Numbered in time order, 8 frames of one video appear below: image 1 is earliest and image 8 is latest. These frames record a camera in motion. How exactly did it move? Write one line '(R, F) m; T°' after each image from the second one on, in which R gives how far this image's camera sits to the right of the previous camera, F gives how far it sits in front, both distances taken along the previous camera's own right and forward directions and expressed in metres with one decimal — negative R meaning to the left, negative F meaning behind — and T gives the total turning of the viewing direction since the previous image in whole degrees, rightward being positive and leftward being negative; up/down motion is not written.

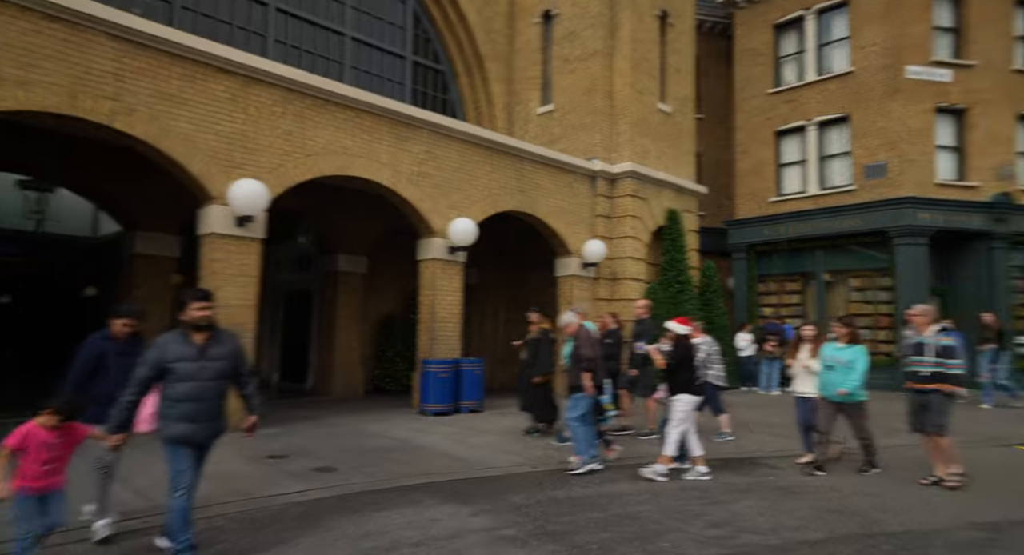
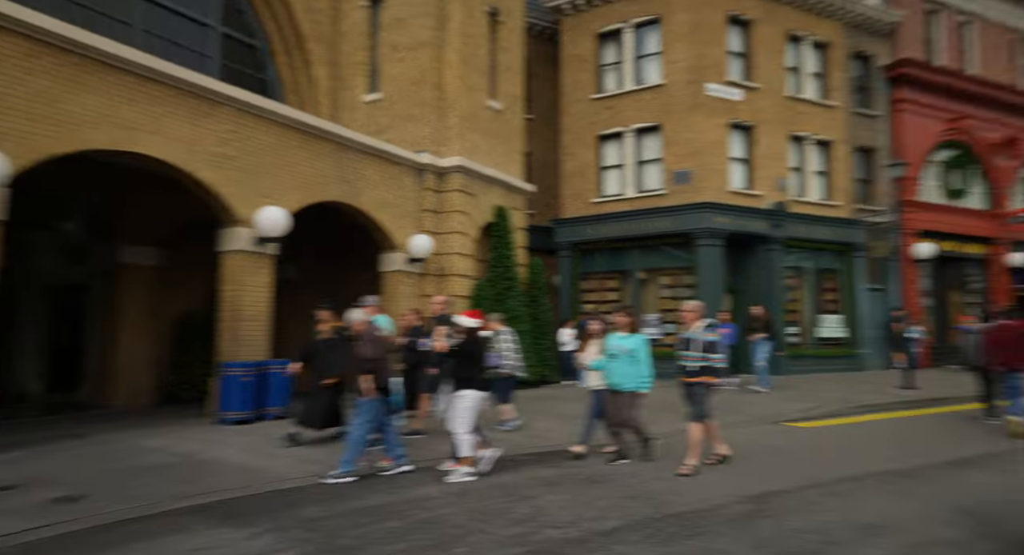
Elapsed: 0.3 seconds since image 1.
(+0.5, +0.4) m; +15°
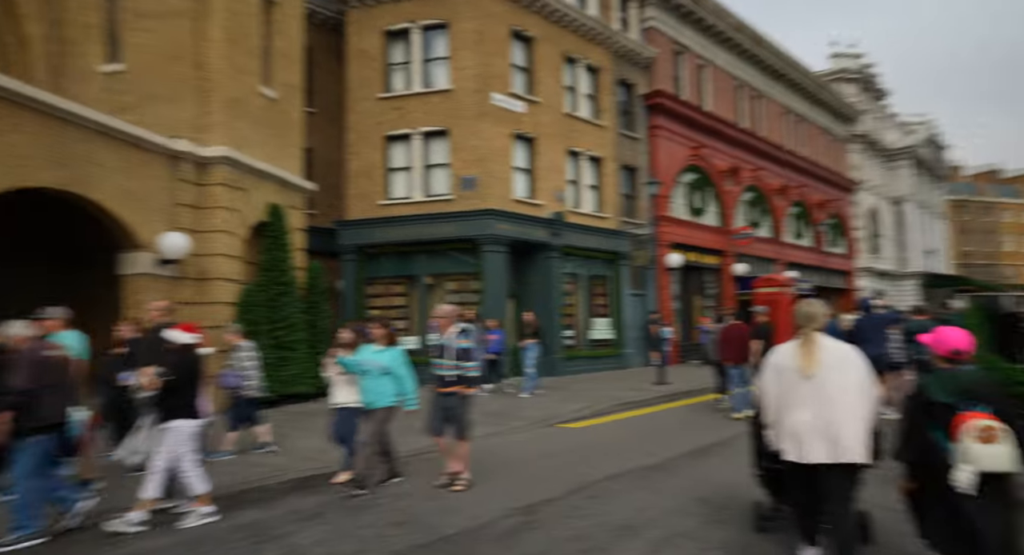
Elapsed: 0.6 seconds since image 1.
(+0.4, +0.5) m; +19°
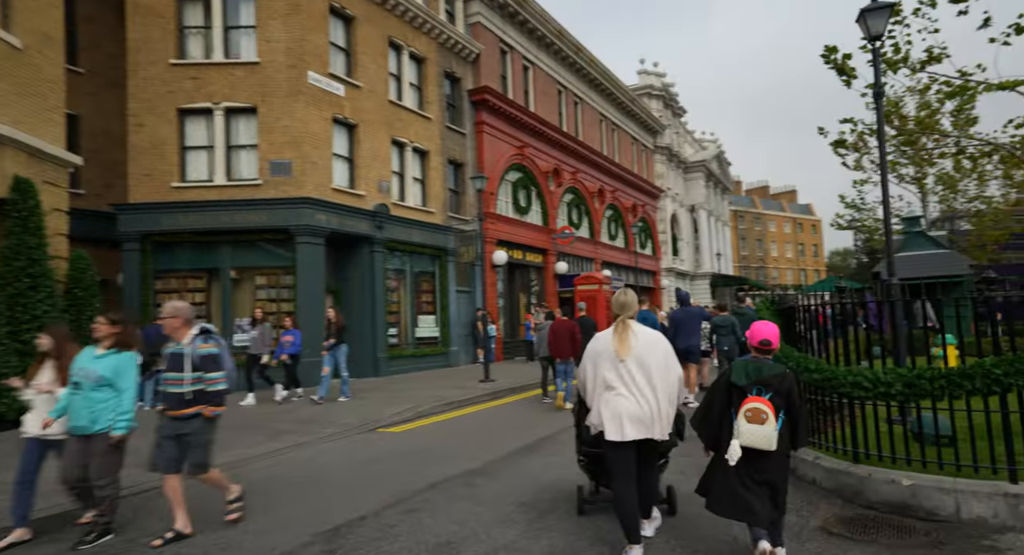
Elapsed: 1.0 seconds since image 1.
(+0.2, +0.6) m; +16°
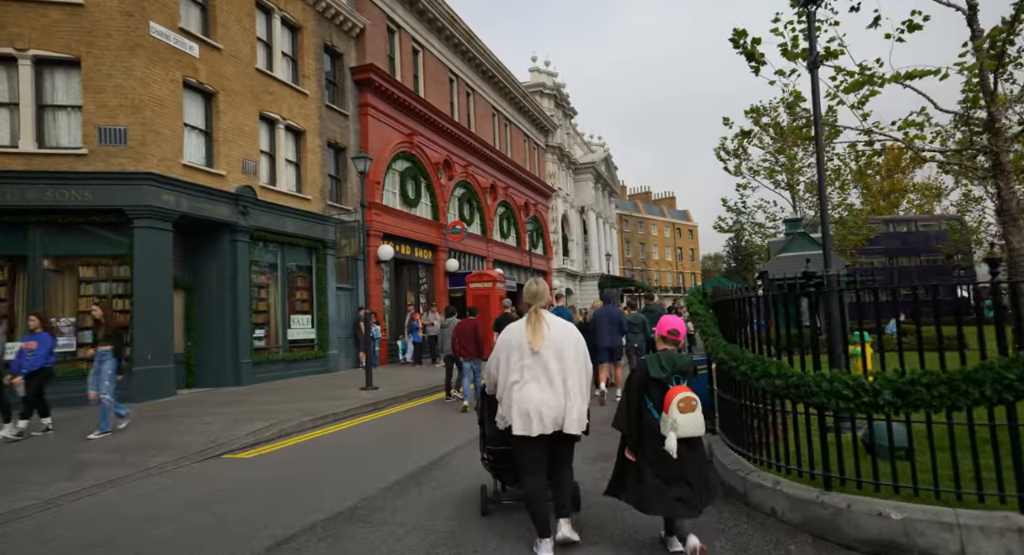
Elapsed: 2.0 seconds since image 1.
(0.0, +1.4) m; +11°
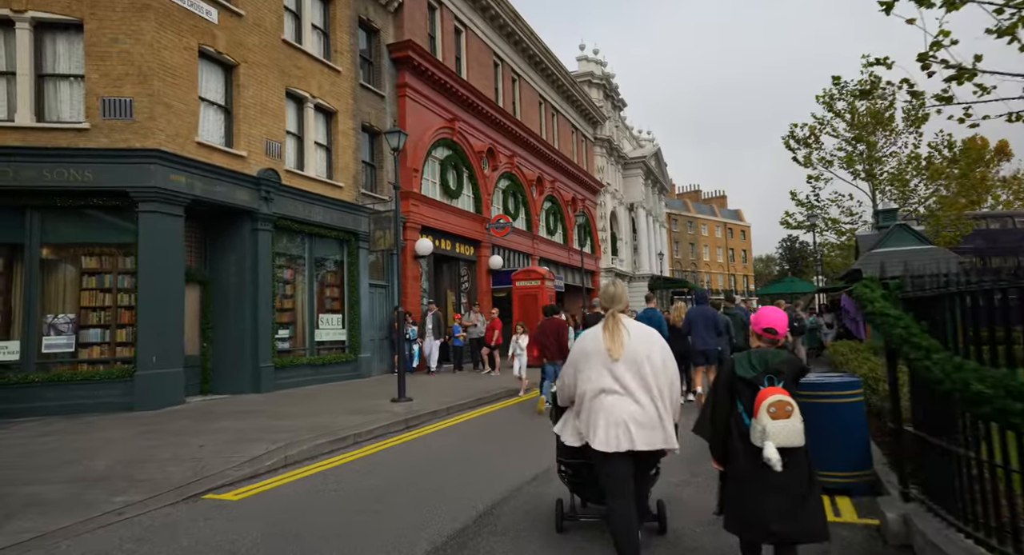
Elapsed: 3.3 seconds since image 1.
(-0.3, +2.0) m; -4°
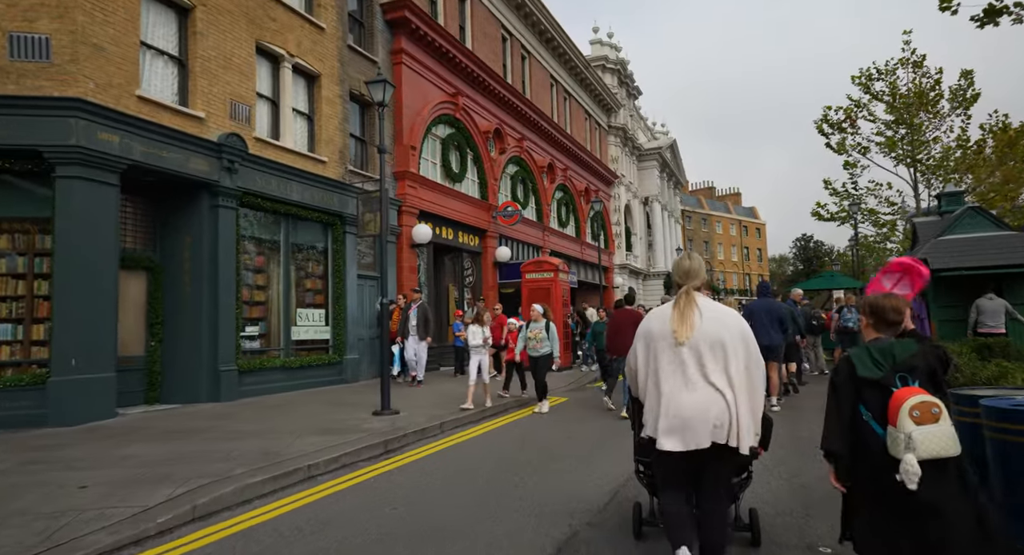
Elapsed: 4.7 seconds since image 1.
(-0.1, +2.2) m; -1°
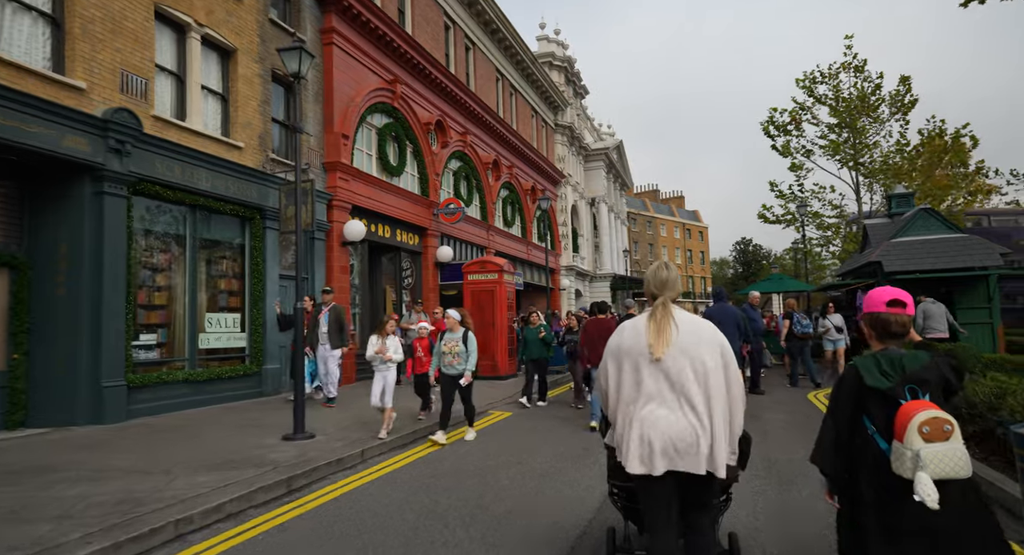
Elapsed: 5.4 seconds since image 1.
(+0.1, +1.1) m; +5°
